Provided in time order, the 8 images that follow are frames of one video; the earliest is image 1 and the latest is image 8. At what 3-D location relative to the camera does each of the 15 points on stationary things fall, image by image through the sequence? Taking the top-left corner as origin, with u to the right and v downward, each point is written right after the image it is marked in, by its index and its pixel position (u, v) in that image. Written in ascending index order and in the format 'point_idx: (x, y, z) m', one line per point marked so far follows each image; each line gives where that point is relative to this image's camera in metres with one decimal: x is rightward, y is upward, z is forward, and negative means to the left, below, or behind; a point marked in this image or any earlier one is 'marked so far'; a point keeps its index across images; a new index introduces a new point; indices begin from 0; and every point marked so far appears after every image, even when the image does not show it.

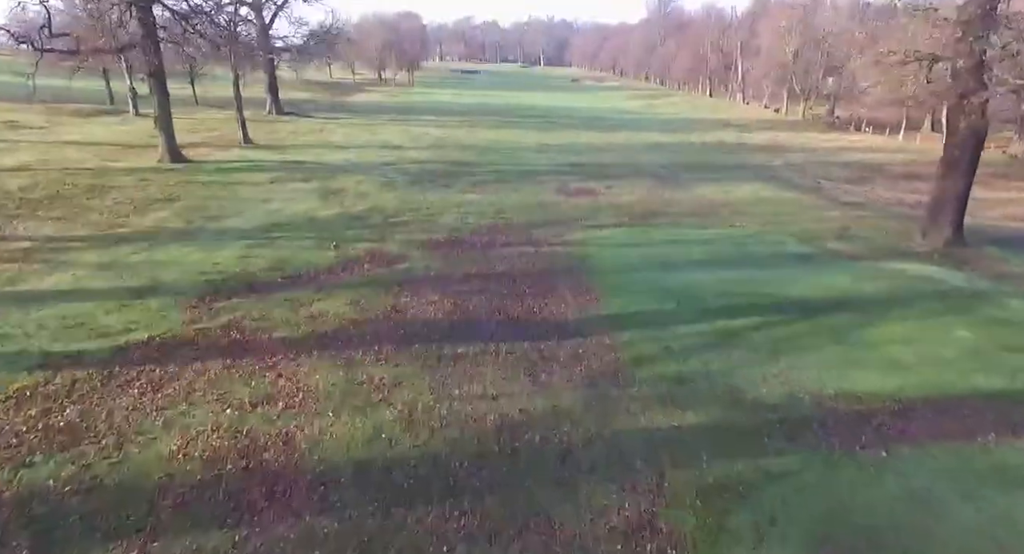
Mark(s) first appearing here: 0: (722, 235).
0: (+5.0, +1.0, +17.0) m
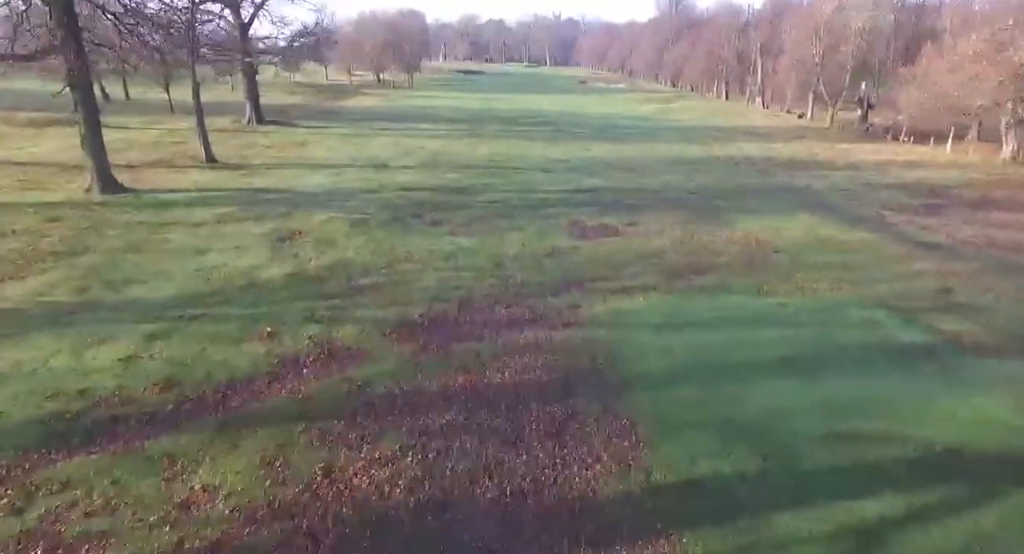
0: (+5.1, -0.5, +12.8) m
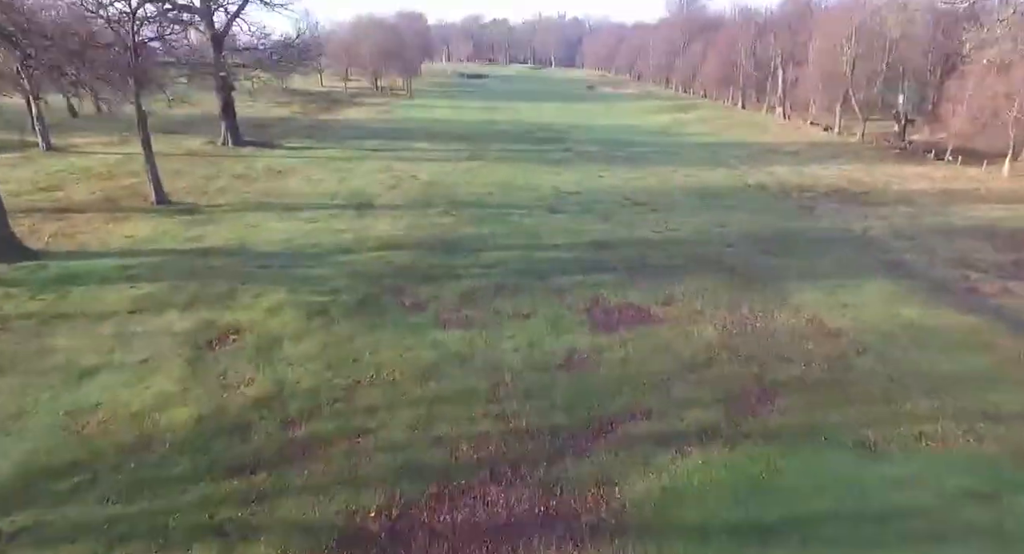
0: (+5.1, -2.5, +8.7) m
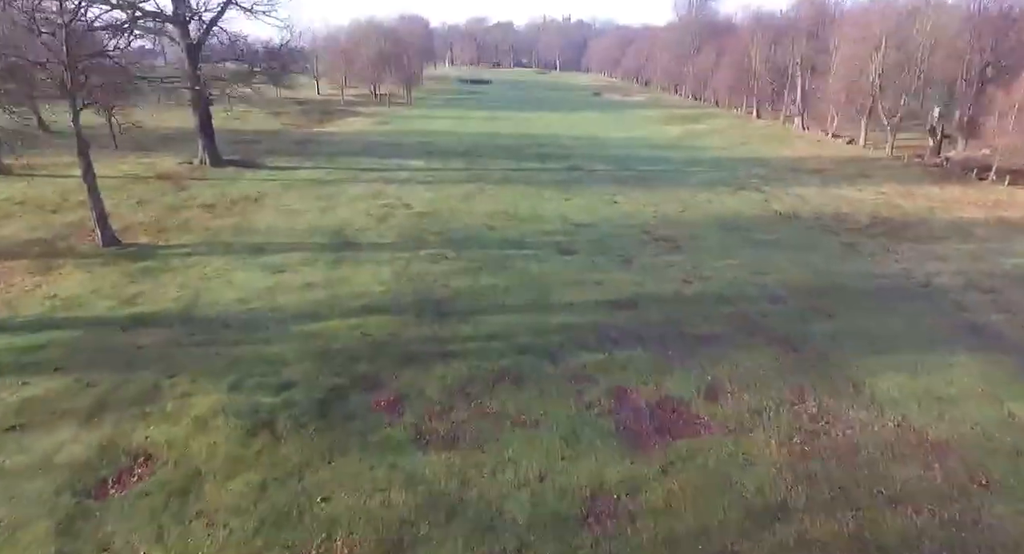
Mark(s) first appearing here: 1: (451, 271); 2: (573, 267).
0: (+5.1, -4.0, +5.4) m
1: (-1.6, +0.2, +18.5) m
2: (+1.7, +0.3, +19.5) m
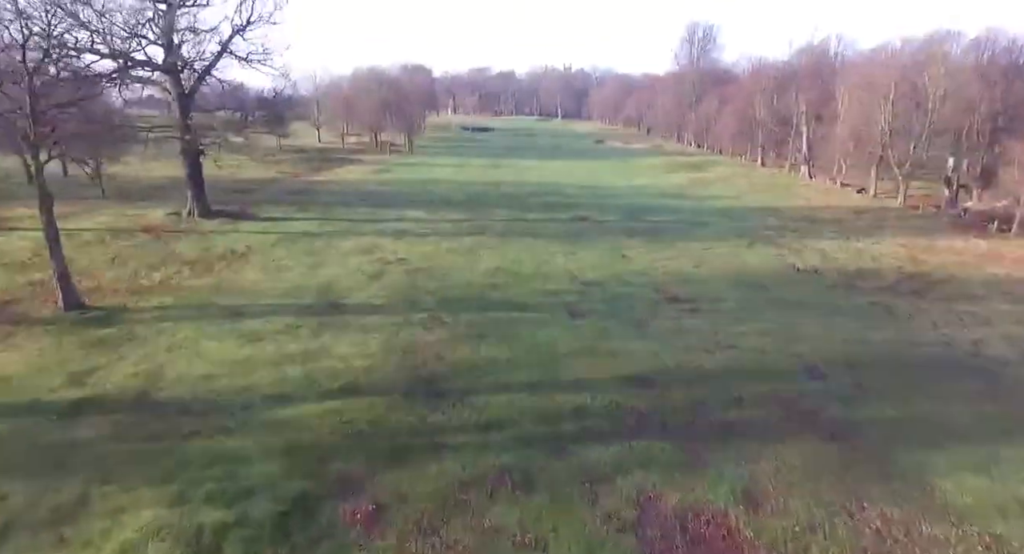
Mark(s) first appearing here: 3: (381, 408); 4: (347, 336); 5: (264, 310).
0: (+5.2, -4.8, +3.4) m
1: (-1.6, -1.5, +16.7) m
2: (+1.8, -1.4, +17.7) m
3: (-2.4, -2.3, +12.7) m
4: (-4.0, -1.4, +16.7) m
5: (-6.7, -0.9, +18.9) m
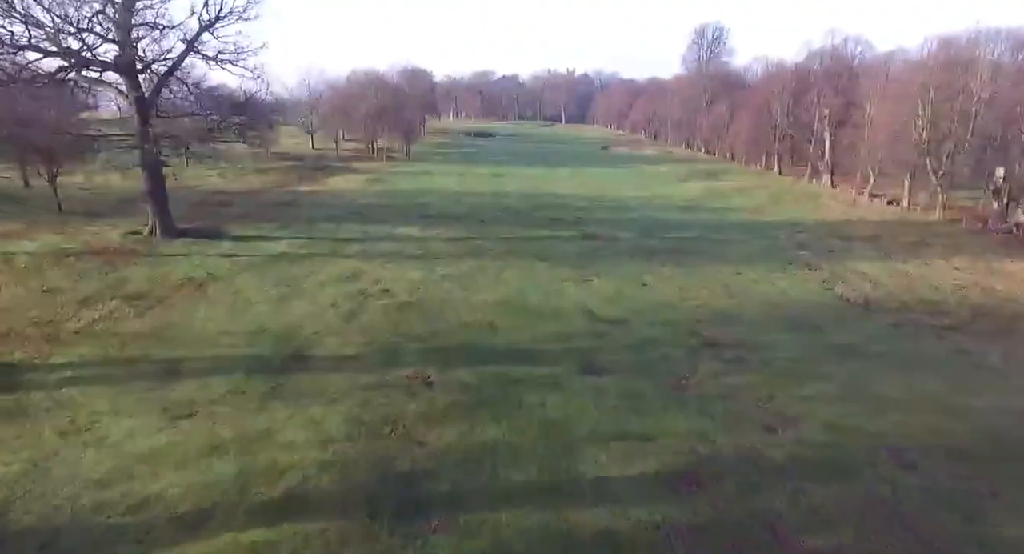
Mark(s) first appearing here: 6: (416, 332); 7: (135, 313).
0: (+5.2, -5.8, -0.4) m
1: (-1.5, -2.5, +13.0) m
2: (+1.9, -2.5, +13.9) m
3: (-2.3, -3.3, +8.9) m
4: (-3.9, -2.4, +13.0) m
5: (-6.6, -1.9, +15.2) m
6: (-2.5, -1.4, +18.3) m
7: (-10.2, -1.0, +18.6) m
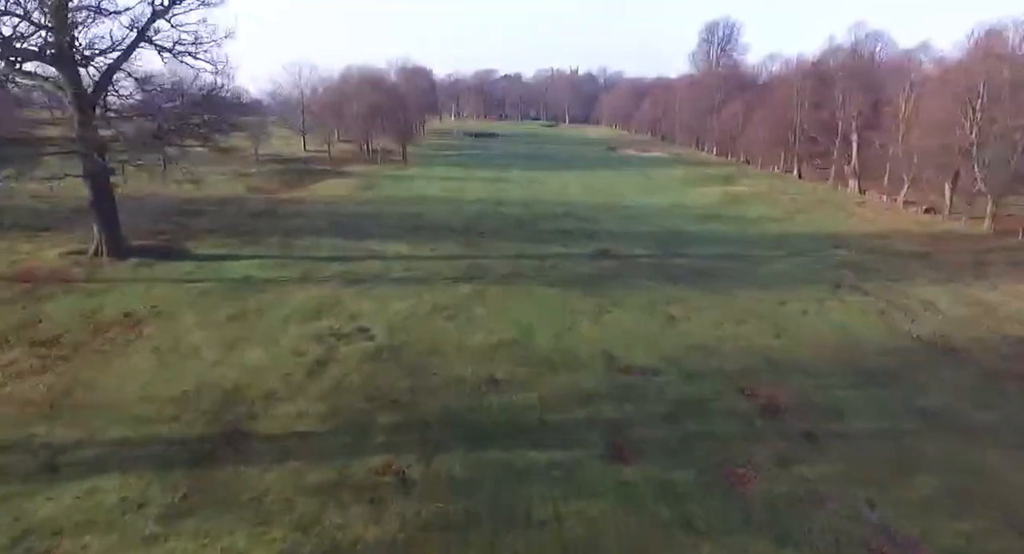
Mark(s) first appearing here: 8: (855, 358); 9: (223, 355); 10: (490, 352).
0: (+5.2, -6.7, -4.4) m
1: (-1.4, -3.5, +9.0) m
2: (+1.9, -3.4, +9.9) m
3: (-2.3, -4.3, +5.0) m
4: (-3.8, -3.4, +9.0) m
5: (-6.6, -2.8, +11.2) m
6: (-2.4, -2.3, +14.3) m
7: (-10.1, -1.9, +14.7) m
8: (+8.9, -2.0, +17.6) m
9: (-6.7, -1.8, +16.1) m
10: (-0.6, -1.8, +16.9) m
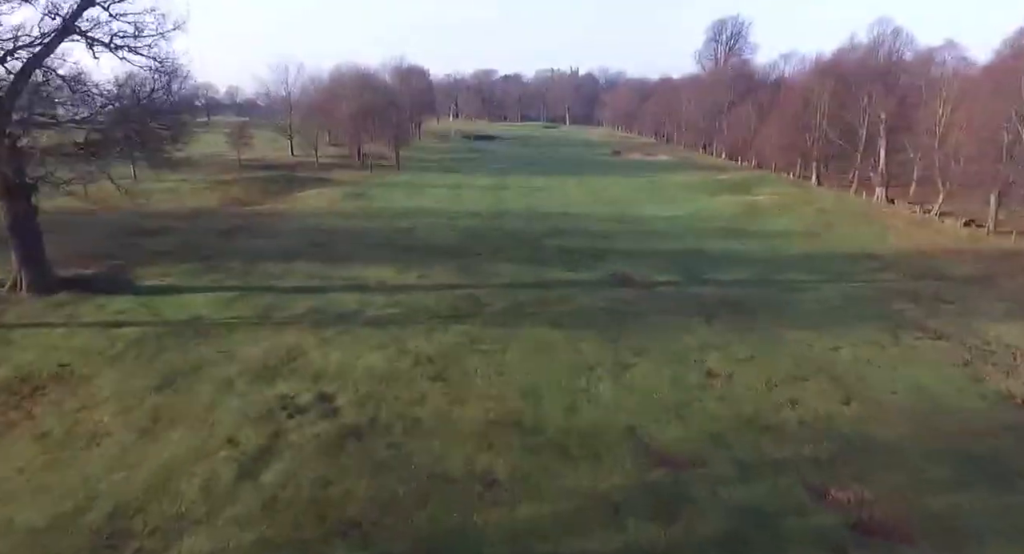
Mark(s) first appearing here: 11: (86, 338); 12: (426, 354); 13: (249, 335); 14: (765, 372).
0: (+5.3, -7.9, -8.4) m
1: (-1.4, -4.6, +5.1) m
2: (+2.0, -4.5, +6.0) m
3: (-2.2, -5.4, +1.0) m
4: (-3.8, -4.5, +5.1) m
5: (-6.5, -4.0, +7.2) m
6: (-2.4, -3.5, +10.3) m
7: (-10.0, -3.0, +10.7) m
8: (+8.9, -3.1, +13.7) m
9: (-6.6, -2.9, +12.1) m
10: (-0.5, -2.9, +12.9) m
11: (-10.5, -1.5, +16.9) m
12: (-2.1, -1.9, +17.0) m
13: (-6.8, -1.5, +17.7) m
14: (+6.1, -2.3, +16.6) m
